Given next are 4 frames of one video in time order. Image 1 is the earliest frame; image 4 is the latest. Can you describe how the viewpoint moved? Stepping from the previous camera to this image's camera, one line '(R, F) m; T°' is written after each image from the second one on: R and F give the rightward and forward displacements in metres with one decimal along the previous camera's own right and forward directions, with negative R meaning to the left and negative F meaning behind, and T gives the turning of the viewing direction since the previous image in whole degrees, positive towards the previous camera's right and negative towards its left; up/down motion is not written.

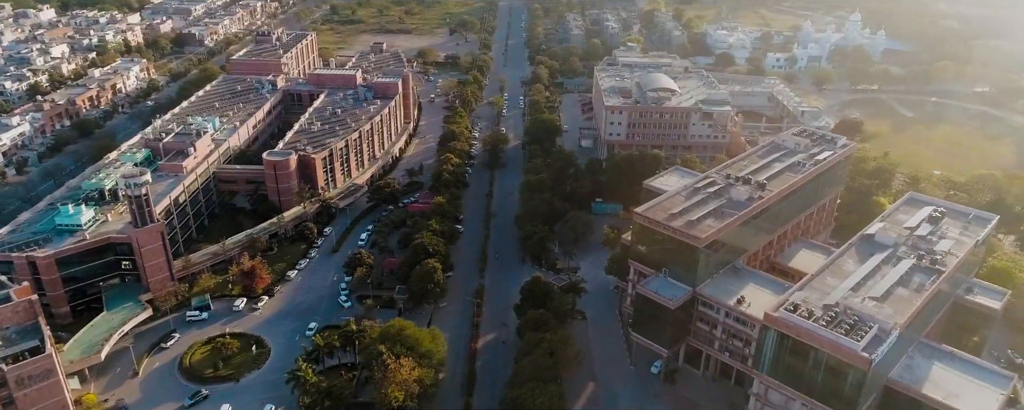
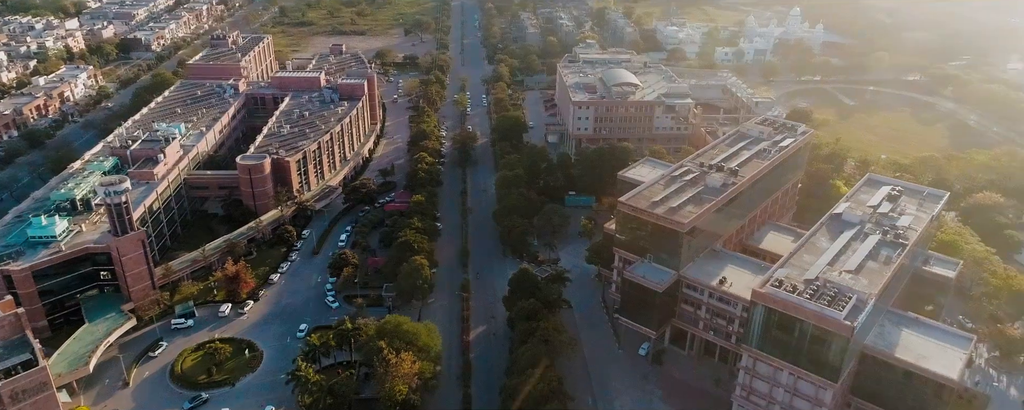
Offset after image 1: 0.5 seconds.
(-3.8, -1.6) m; +5°
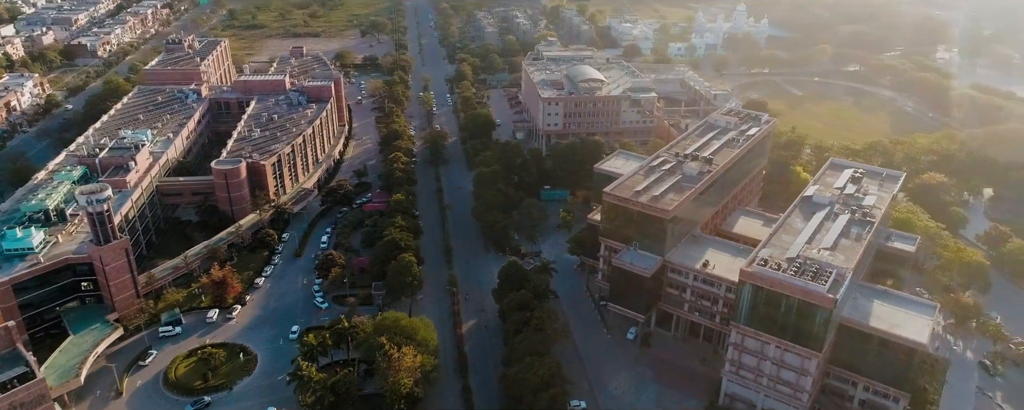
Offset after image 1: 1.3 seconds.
(-3.8, -1.5) m; +4°
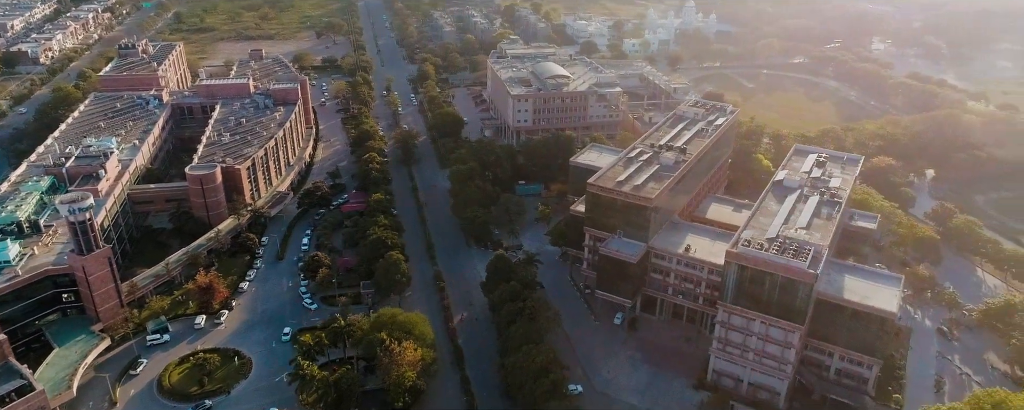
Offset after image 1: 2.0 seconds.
(-3.9, -1.5) m; +4°
